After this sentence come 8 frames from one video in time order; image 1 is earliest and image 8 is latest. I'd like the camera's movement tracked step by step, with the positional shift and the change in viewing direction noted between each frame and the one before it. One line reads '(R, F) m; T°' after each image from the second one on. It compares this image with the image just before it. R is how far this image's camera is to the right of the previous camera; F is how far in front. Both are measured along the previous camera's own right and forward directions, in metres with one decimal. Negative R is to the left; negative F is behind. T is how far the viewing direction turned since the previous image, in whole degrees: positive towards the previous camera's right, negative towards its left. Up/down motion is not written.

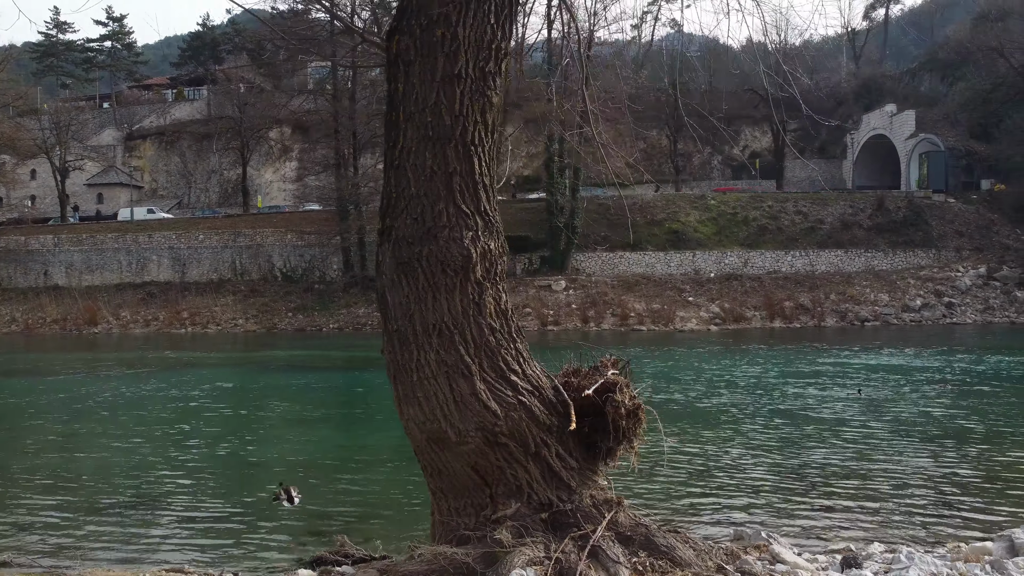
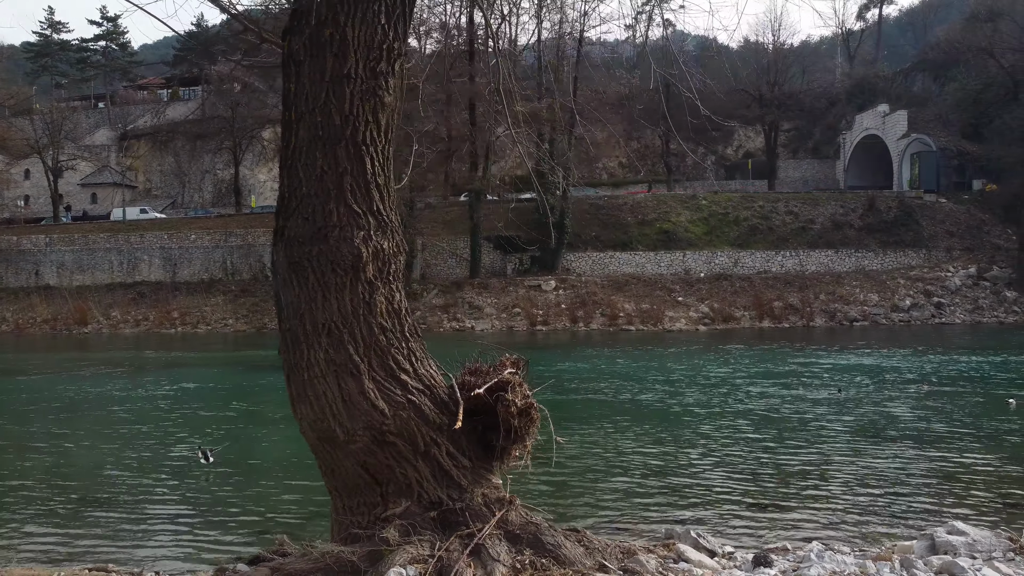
(+0.5, 0.0) m; 0°
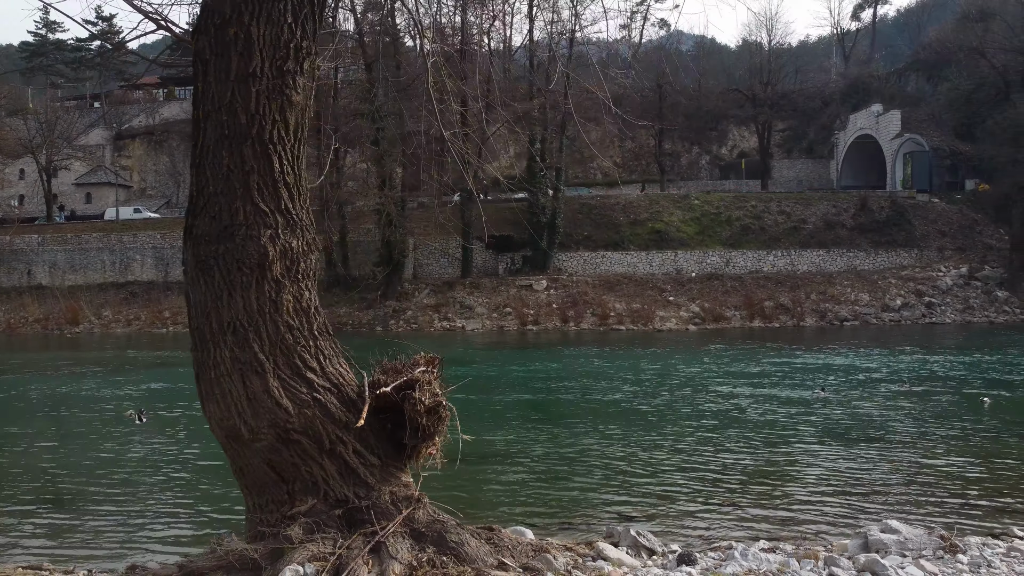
(+0.5, 0.0) m; 0°
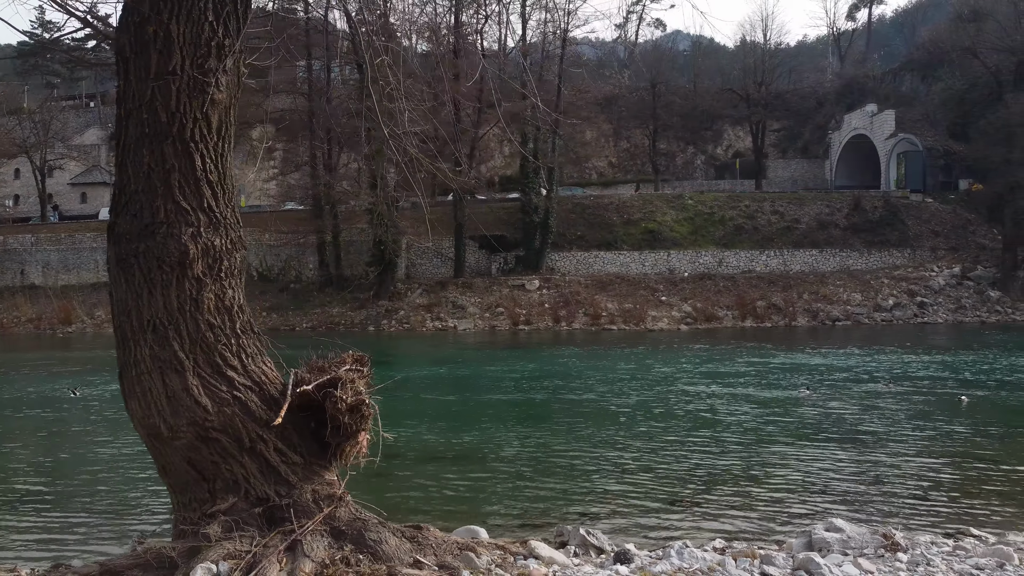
(+0.4, 0.0) m; 0°
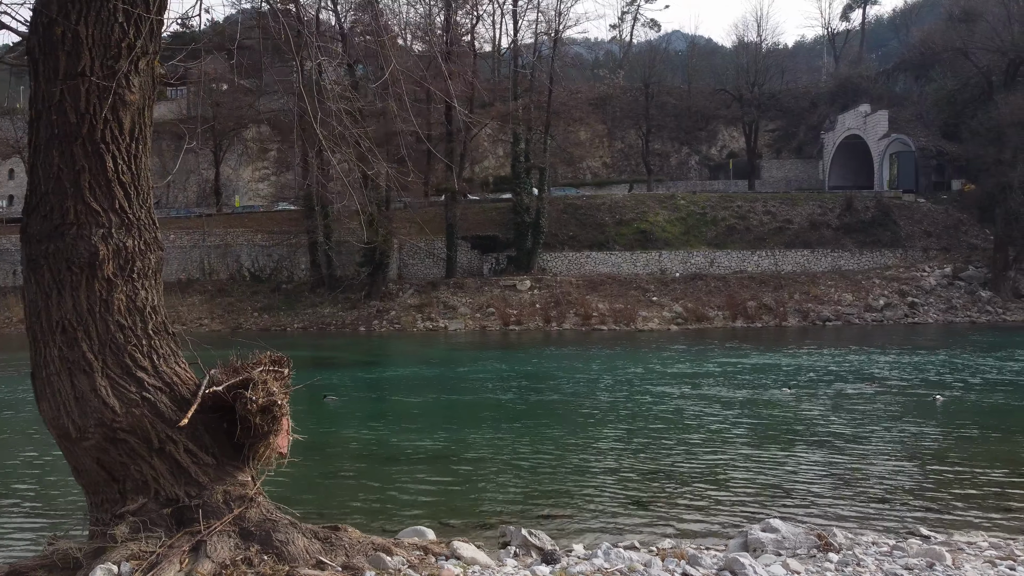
(+0.4, 0.0) m; 0°
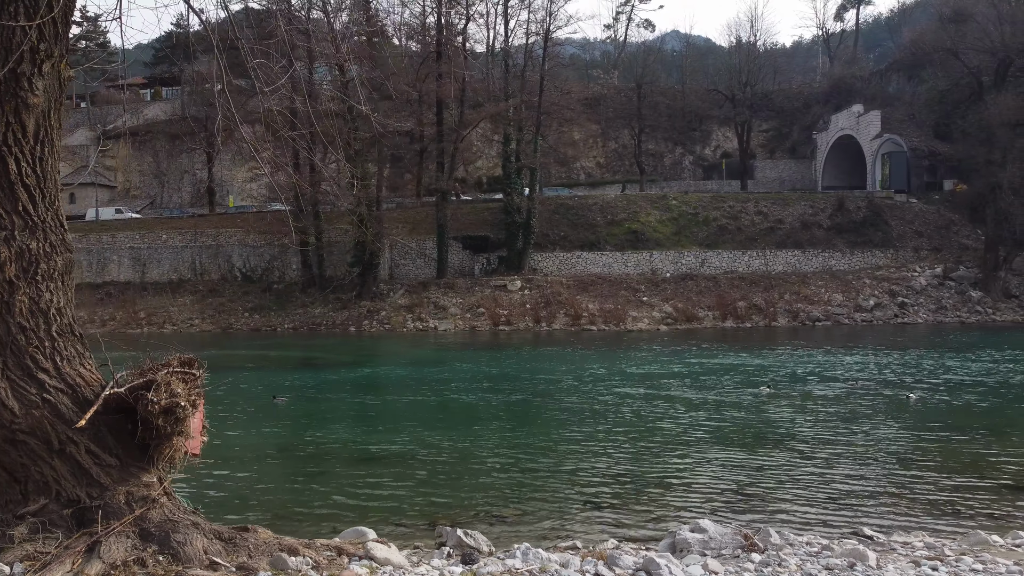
(+0.5, 0.0) m; 0°
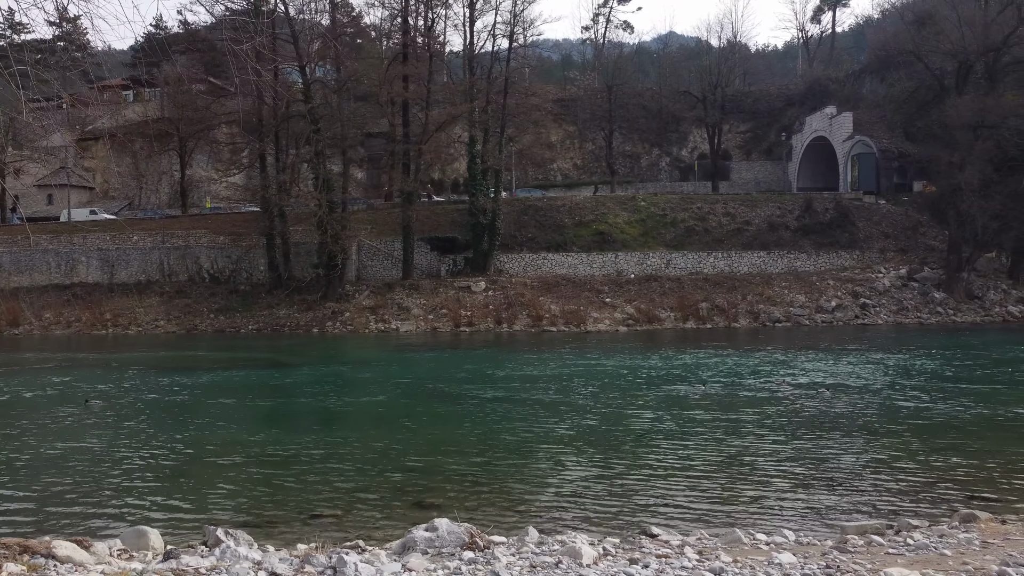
(+1.9, -0.1) m; 0°
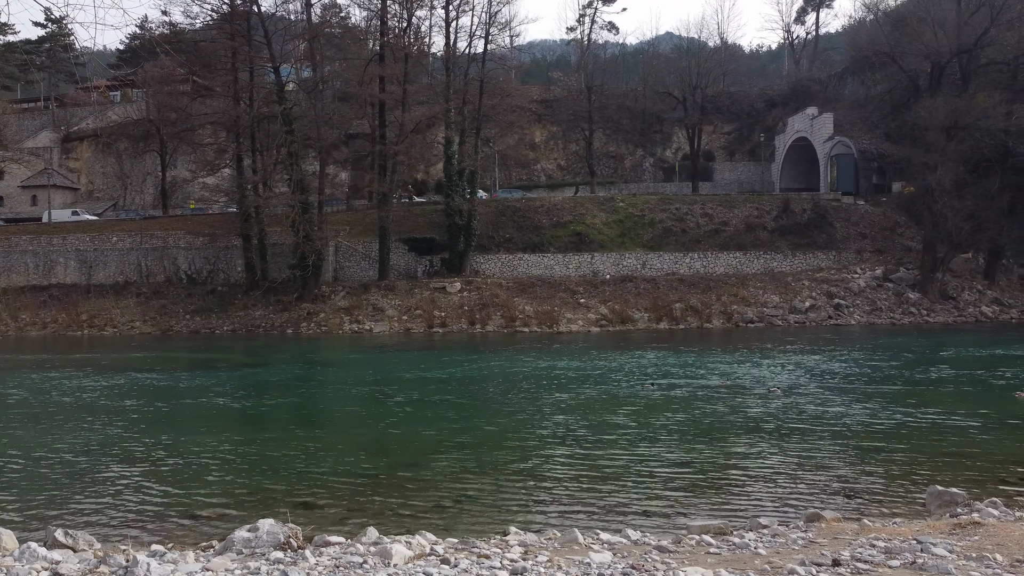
(+1.3, -0.1) m; 0°
